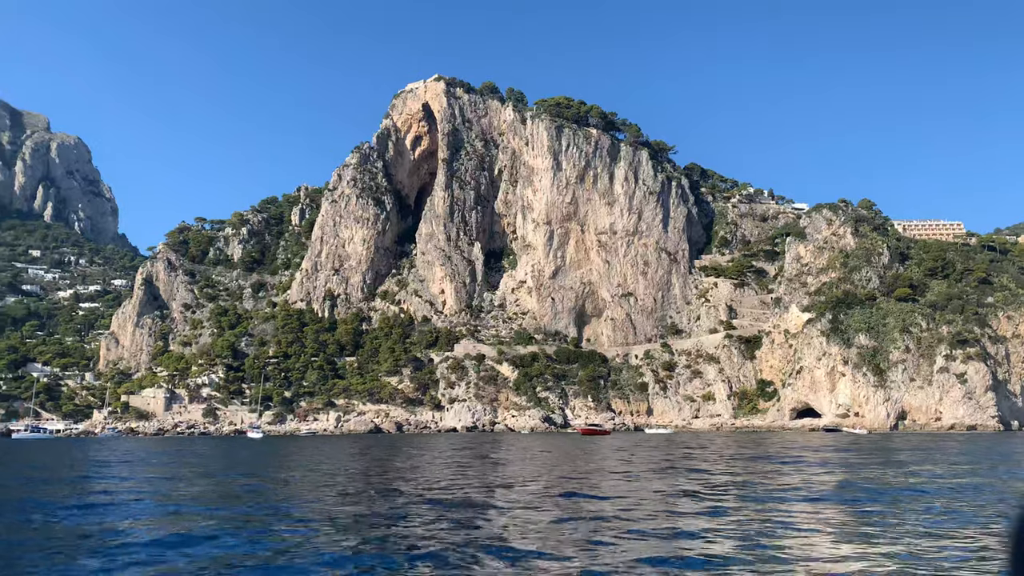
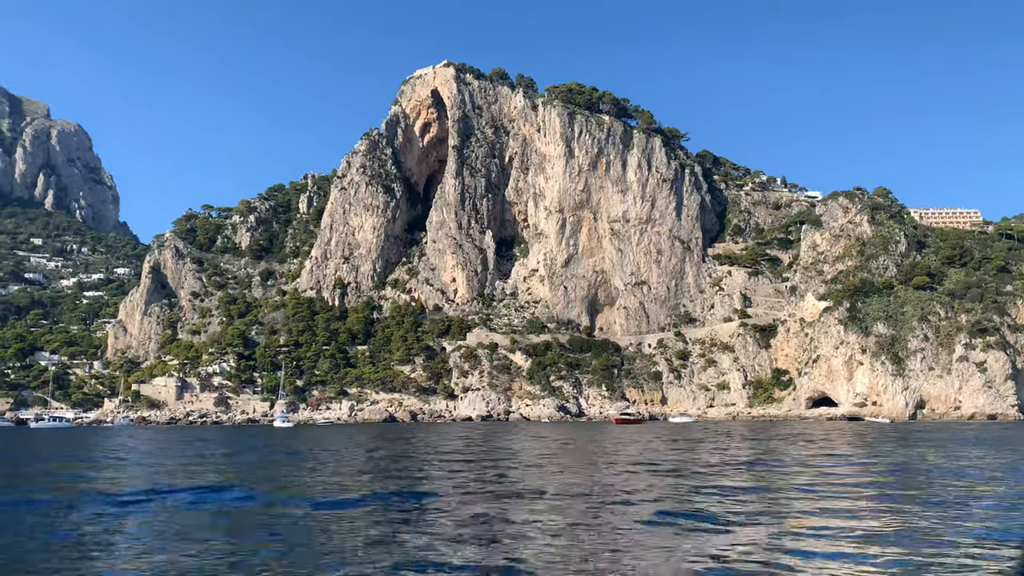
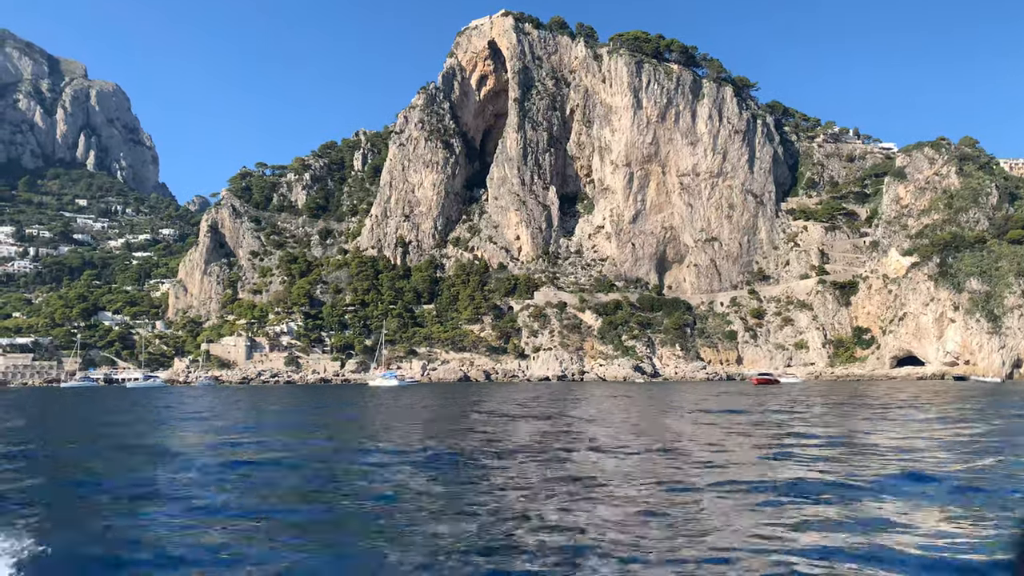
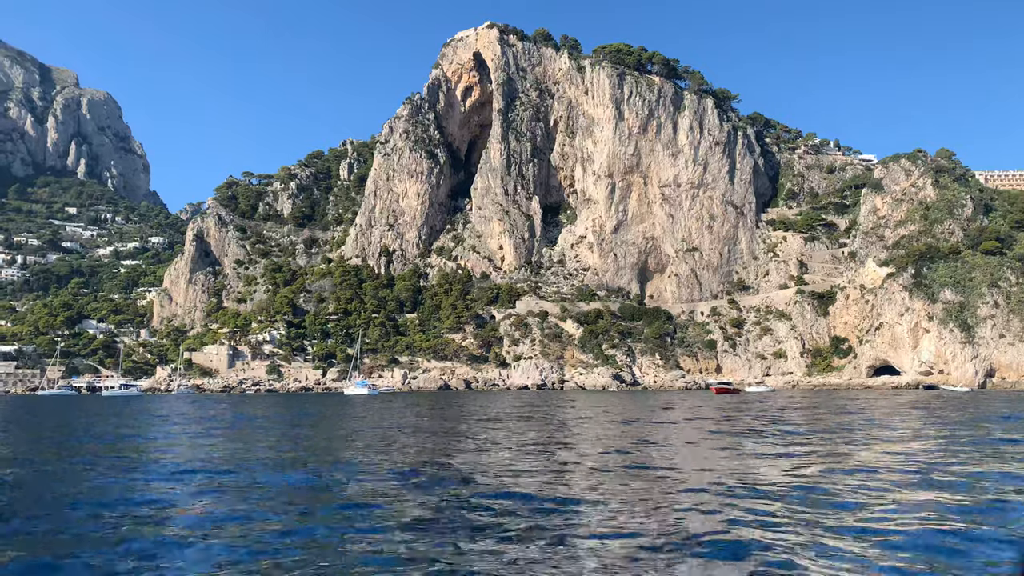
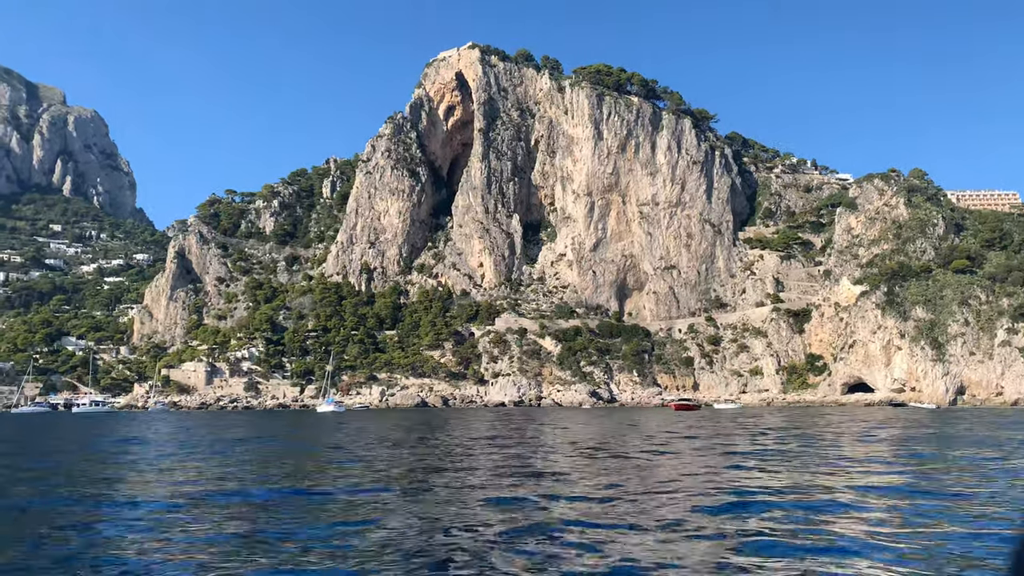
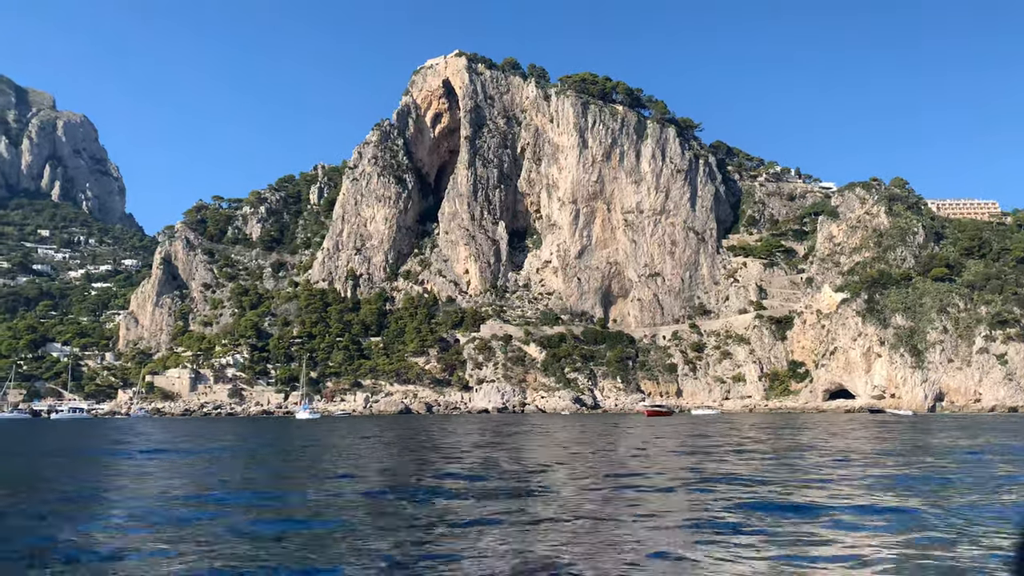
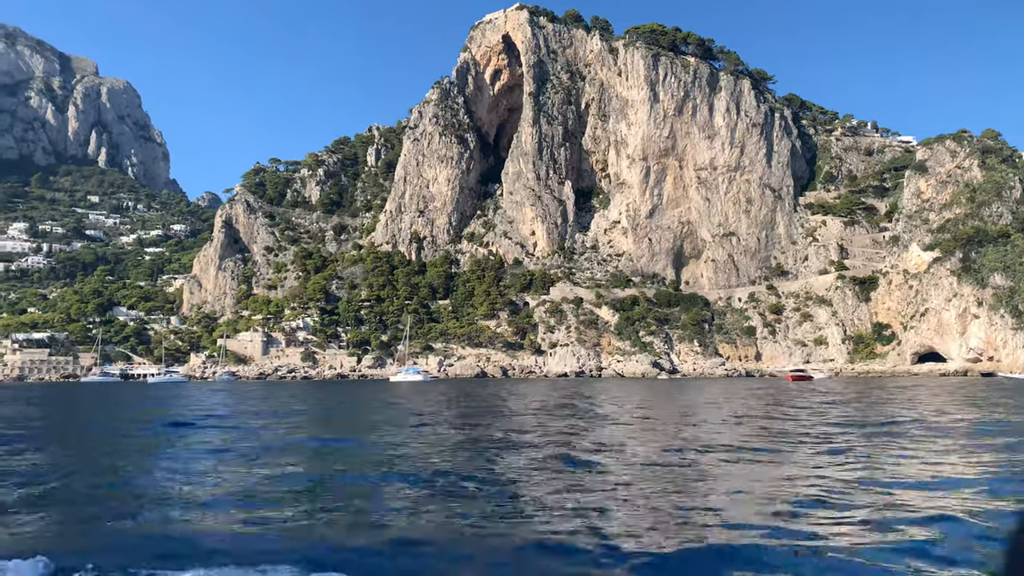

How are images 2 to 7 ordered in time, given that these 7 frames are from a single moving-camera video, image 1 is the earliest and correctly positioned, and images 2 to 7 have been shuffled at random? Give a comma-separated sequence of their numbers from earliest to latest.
2, 6, 5, 4, 3, 7
